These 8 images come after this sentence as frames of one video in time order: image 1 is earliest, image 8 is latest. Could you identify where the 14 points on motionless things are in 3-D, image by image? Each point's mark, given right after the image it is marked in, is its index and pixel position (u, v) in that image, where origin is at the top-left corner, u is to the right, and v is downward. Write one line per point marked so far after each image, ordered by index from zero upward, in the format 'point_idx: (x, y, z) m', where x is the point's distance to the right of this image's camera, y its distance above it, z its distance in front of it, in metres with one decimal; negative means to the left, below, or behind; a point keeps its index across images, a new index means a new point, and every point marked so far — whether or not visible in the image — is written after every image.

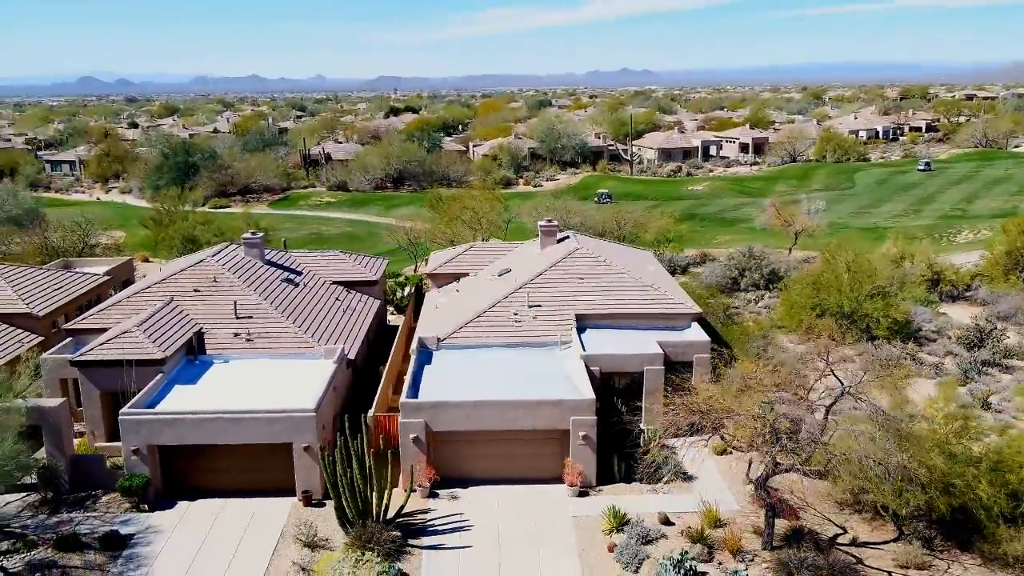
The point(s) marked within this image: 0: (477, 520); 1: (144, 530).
0: (-0.7, -4.3, +16.7) m
1: (-6.9, -4.5, +16.7) m
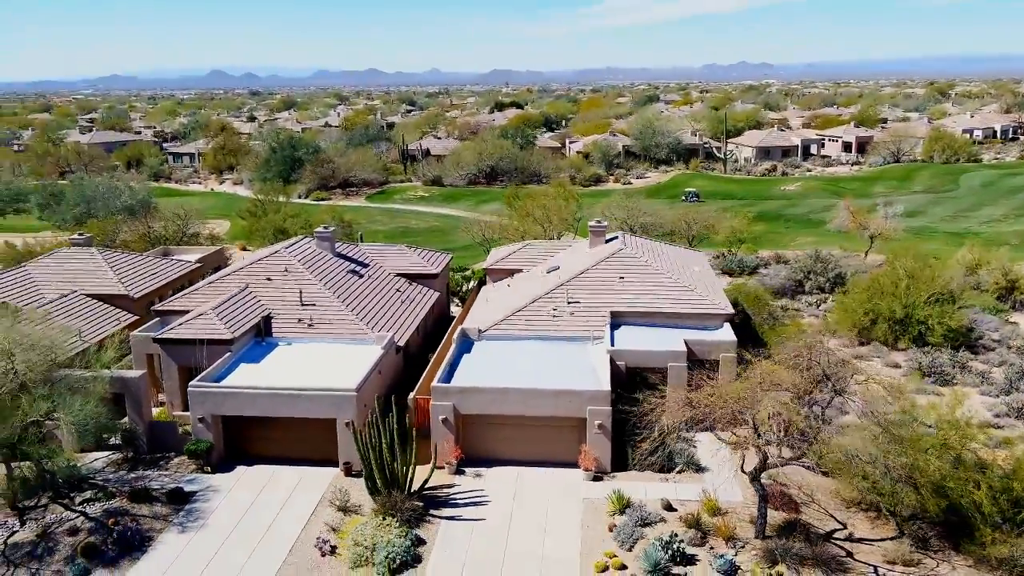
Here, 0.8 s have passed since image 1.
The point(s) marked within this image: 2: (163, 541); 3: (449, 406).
0: (-0.4, -4.2, +18.3) m
1: (-6.6, -4.3, +19.0) m
2: (-6.7, -4.8, +17.1) m
3: (-1.3, -2.5, +19.0) m
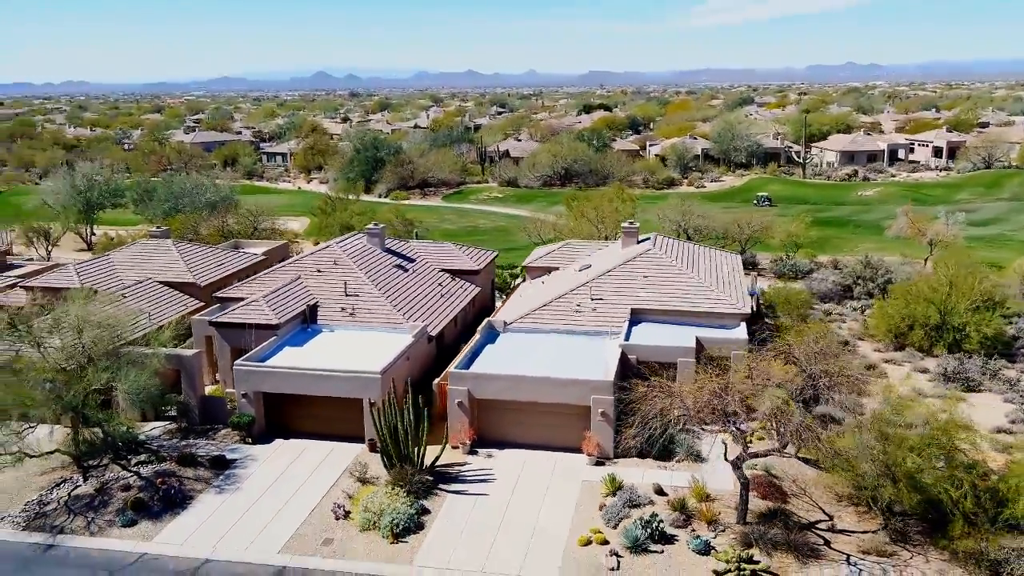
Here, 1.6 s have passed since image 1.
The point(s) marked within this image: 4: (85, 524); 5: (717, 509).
0: (-0.3, -4.1, +19.7) m
1: (-6.3, -4.0, +21.1) m
2: (-6.7, -4.6, +19.2) m
3: (-1.1, -2.4, +20.6) m
4: (-8.9, -4.9, +18.4) m
5: (+4.1, -4.4, +17.8) m
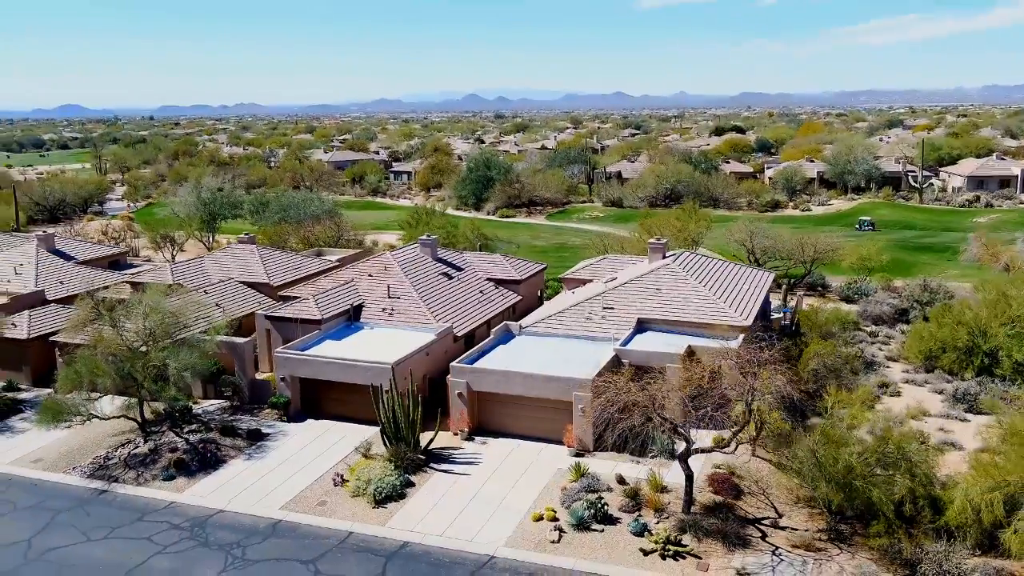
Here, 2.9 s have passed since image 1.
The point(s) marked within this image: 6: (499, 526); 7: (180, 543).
0: (-0.7, -4.2, +22.0) m
1: (-6.4, -3.9, +24.3) m
2: (-7.1, -4.4, +22.5) m
3: (-1.2, -2.4, +23.0) m
4: (-9.4, -4.6, +22.0) m
5: (+3.4, -4.6, +19.4) m
6: (-0.3, -5.0, +18.8) m
7: (-7.0, -5.4, +18.6) m
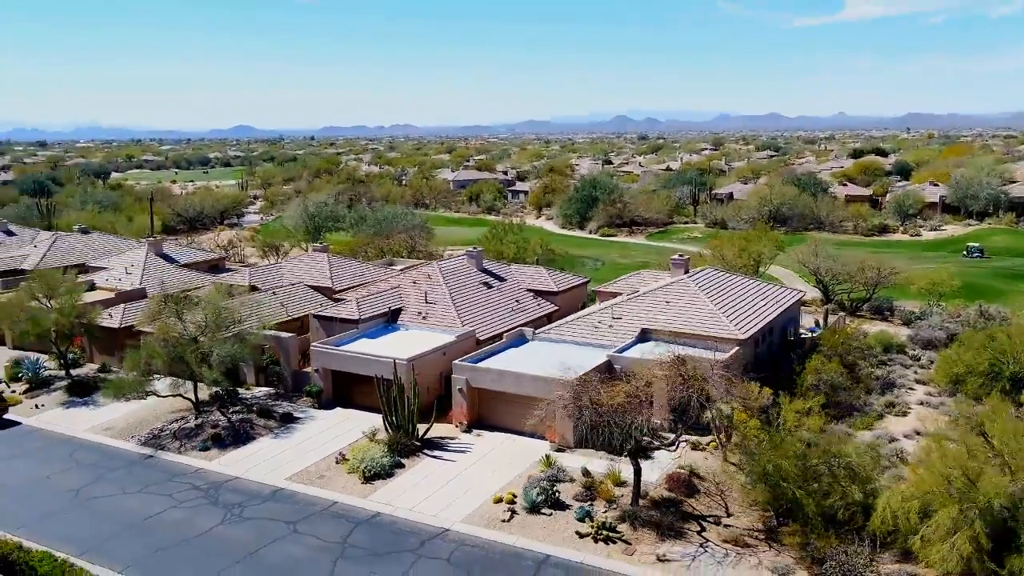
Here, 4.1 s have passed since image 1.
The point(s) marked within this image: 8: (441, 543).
0: (-1.0, -4.3, +24.1) m
1: (-6.3, -3.9, +27.3) m
2: (-7.3, -4.4, +25.6) m
3: (-1.4, -2.6, +25.2) m
4: (-9.6, -4.5, +25.5) m
5: (+2.5, -4.8, +20.9) m
6: (-1.2, -5.1, +20.9) m
7: (-7.8, -5.3, +21.8) m
8: (-1.5, -5.5, +19.2) m
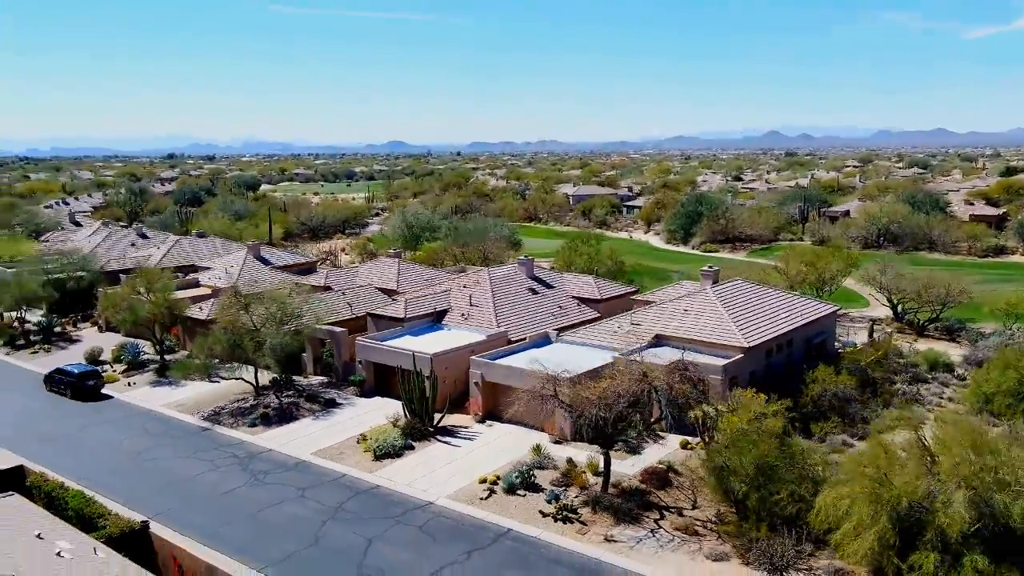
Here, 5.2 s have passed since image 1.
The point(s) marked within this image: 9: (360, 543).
0: (-0.9, -4.4, +26.3) m
1: (-5.6, -3.9, +30.3) m
2: (-6.8, -4.3, +28.8) m
3: (-1.0, -2.6, +27.5) m
4: (-9.1, -4.4, +29.0) m
5: (+2.1, -4.9, +22.5) m
6: (-1.6, -5.1, +23.1) m
7: (-8.0, -5.1, +25.1) m
8: (-2.2, -5.5, +21.5) m
9: (-3.5, -5.8, +20.0) m
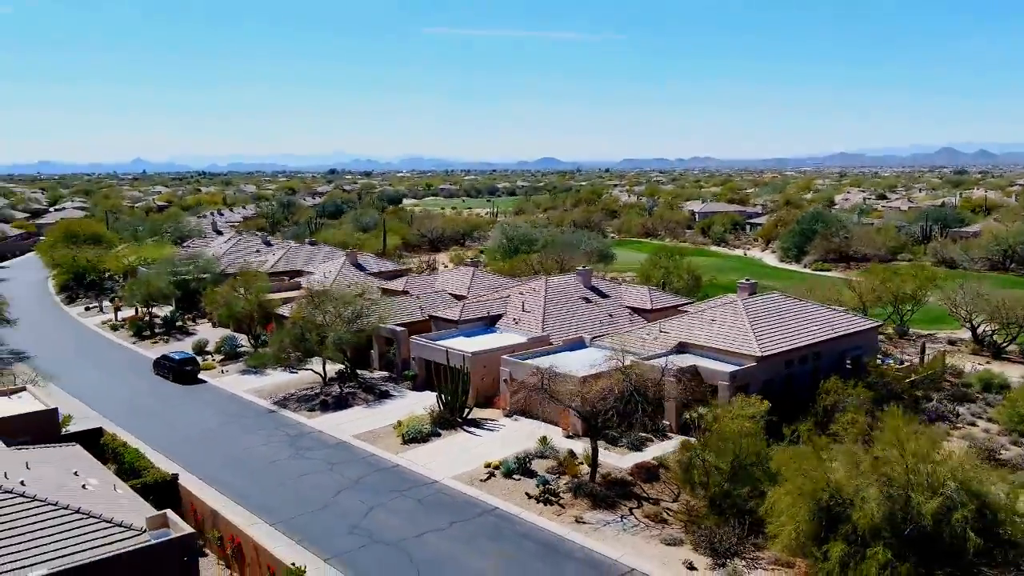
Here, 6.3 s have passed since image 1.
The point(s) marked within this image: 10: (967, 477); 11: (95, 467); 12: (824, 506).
0: (-0.2, -4.5, +28.6) m
1: (-4.2, -4.0, +33.3) m
2: (-5.7, -4.3, +32.0) m
3: (-0.1, -2.8, +29.8) m
4: (-7.9, -4.3, +32.7) m
5: (+2.0, -5.0, +24.4) m
6: (-1.5, -5.1, +25.6) m
7: (-7.5, -5.0, +28.6) m
8: (-2.4, -5.5, +24.1) m
9: (-3.9, -5.7, +22.8) m
10: (+9.0, -3.7, +17.5) m
11: (-8.9, -3.8, +19.0) m
12: (+6.3, -4.4, +17.8) m
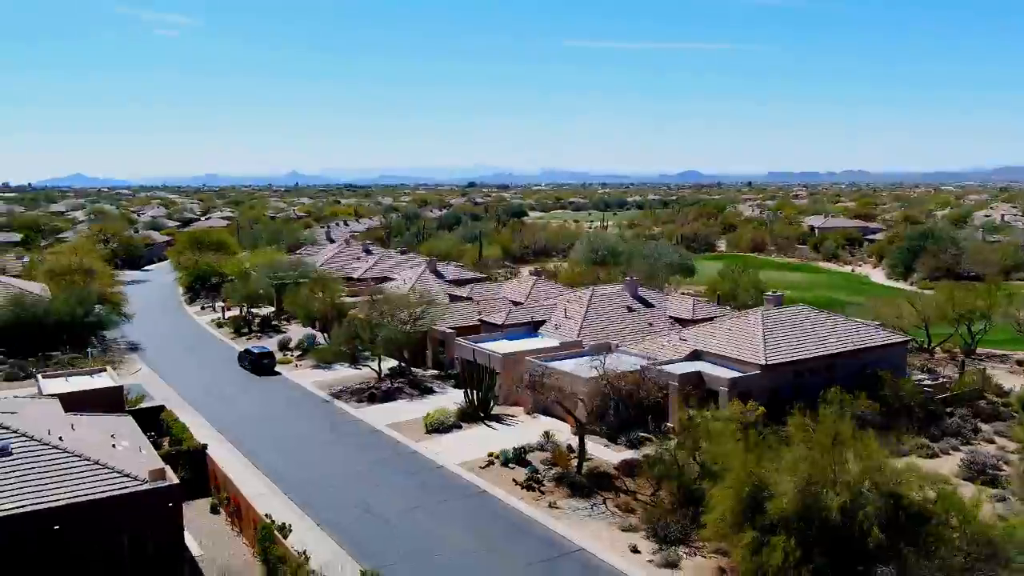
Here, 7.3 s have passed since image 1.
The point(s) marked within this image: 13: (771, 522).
0: (+0.3, -4.7, +30.8) m
1: (-2.8, -4.2, +36.1) m
2: (-4.5, -4.5, +35.1) m
3: (+0.7, -3.0, +32.0) m
4: (-6.7, -4.5, +36.0) m
5: (+1.9, -5.2, +26.3) m
6: (-1.4, -5.3, +28.0) m
7: (-6.8, -5.1, +31.9) m
8: (-2.5, -5.6, +26.7) m
9: (-4.2, -5.7, +25.7) m
10: (+7.7, -3.9, +18.5) m
11: (-9.7, -3.7, +22.7) m
12: (+5.1, -4.5, +19.2) m
13: (+5.4, -4.8, +18.4) m
